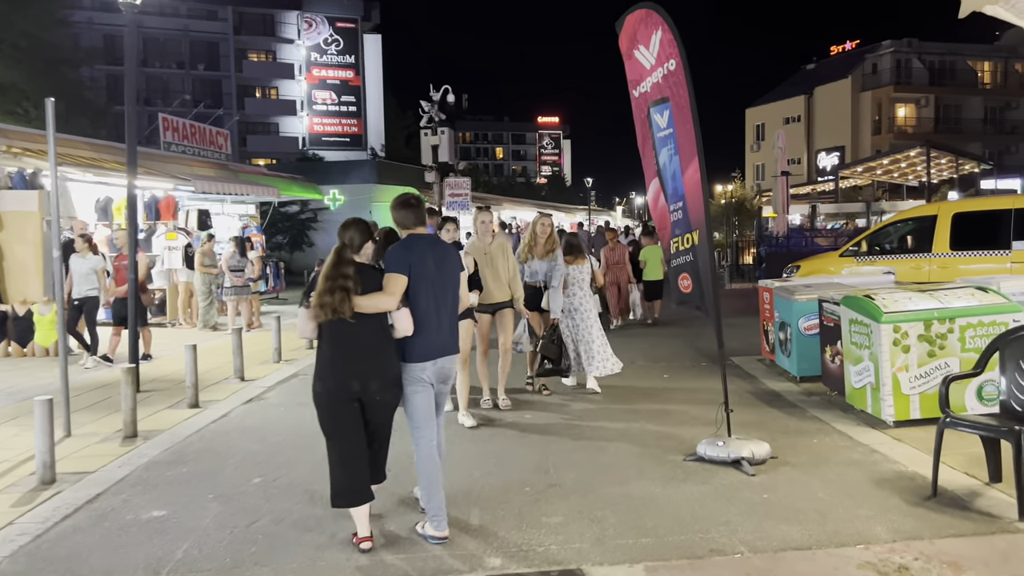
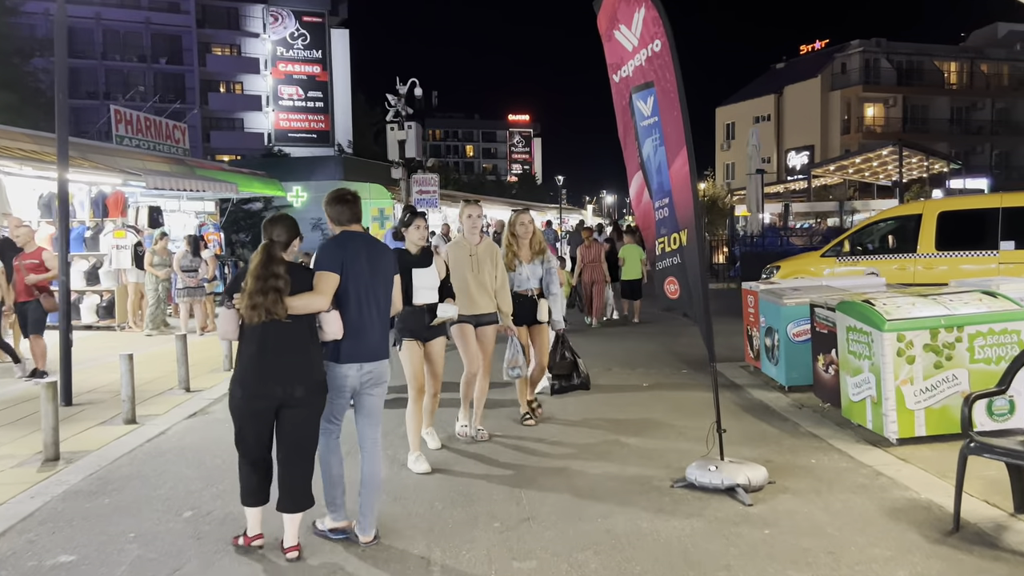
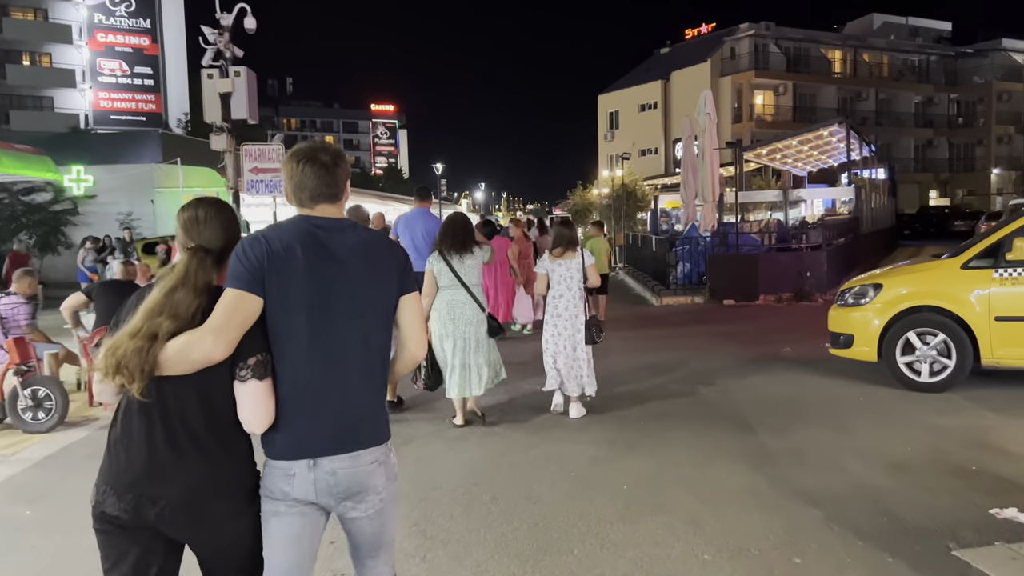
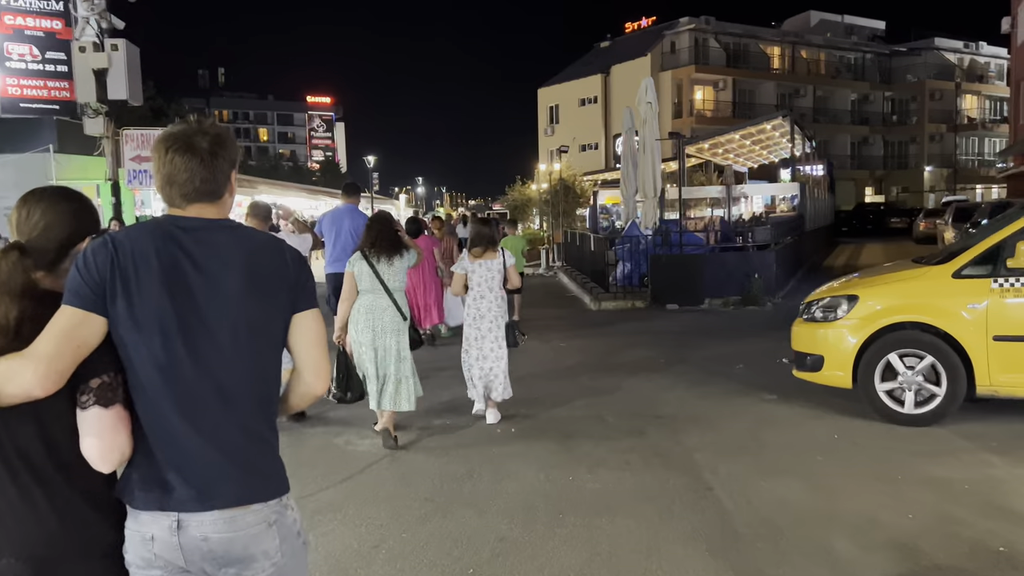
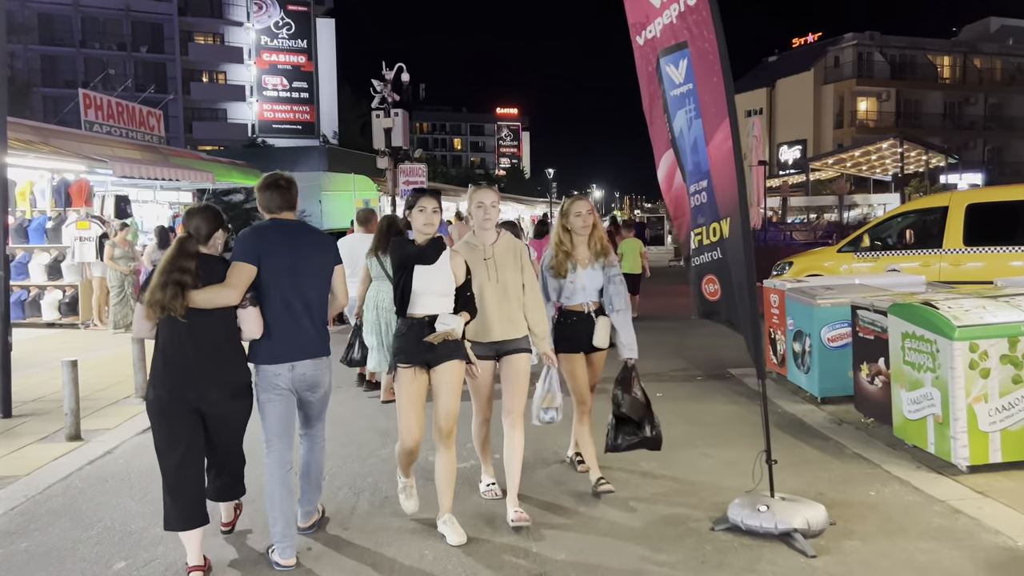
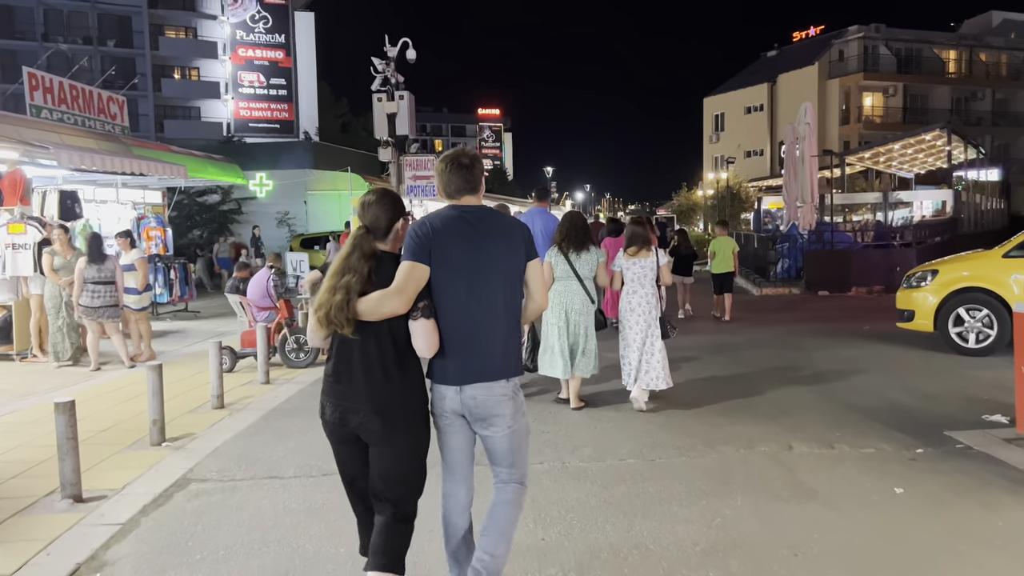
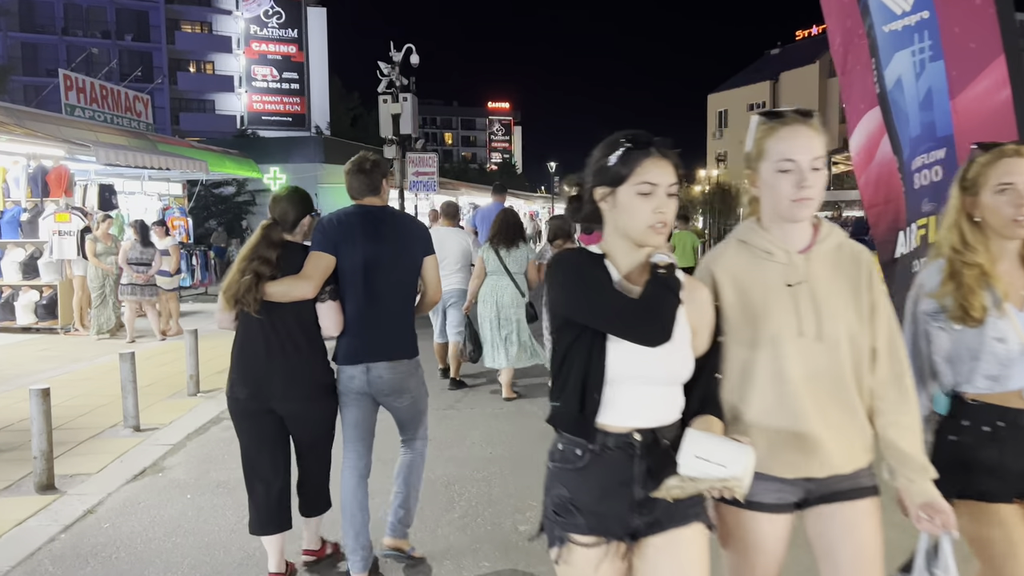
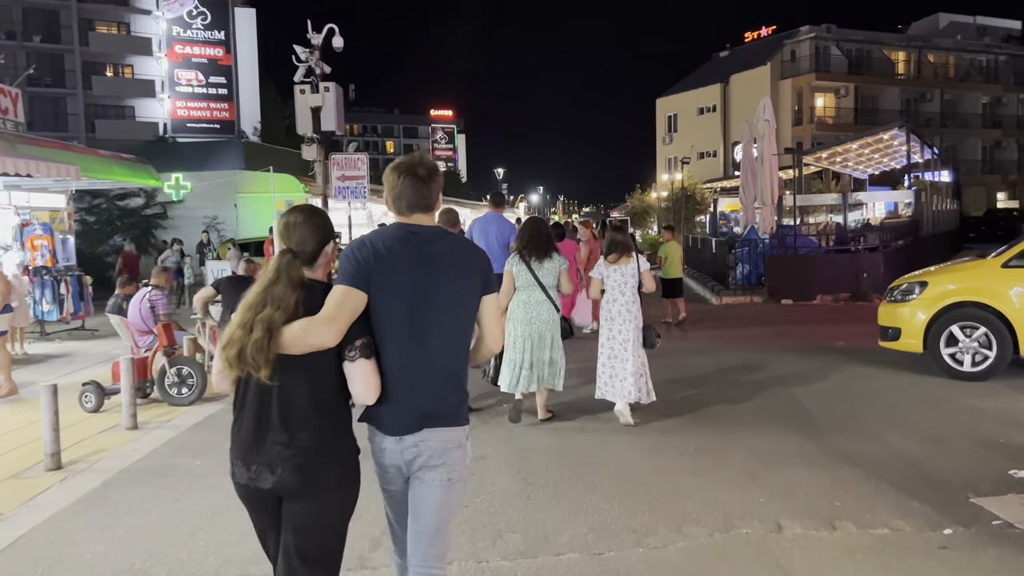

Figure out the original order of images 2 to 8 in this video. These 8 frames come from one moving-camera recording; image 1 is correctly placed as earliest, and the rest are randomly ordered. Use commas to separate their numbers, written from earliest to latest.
2, 5, 7, 6, 8, 3, 4
